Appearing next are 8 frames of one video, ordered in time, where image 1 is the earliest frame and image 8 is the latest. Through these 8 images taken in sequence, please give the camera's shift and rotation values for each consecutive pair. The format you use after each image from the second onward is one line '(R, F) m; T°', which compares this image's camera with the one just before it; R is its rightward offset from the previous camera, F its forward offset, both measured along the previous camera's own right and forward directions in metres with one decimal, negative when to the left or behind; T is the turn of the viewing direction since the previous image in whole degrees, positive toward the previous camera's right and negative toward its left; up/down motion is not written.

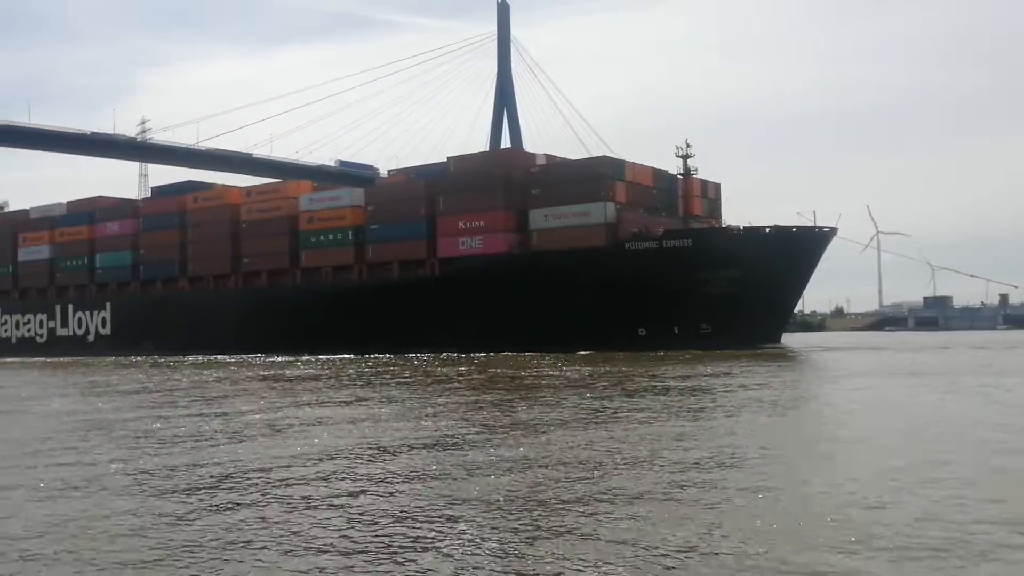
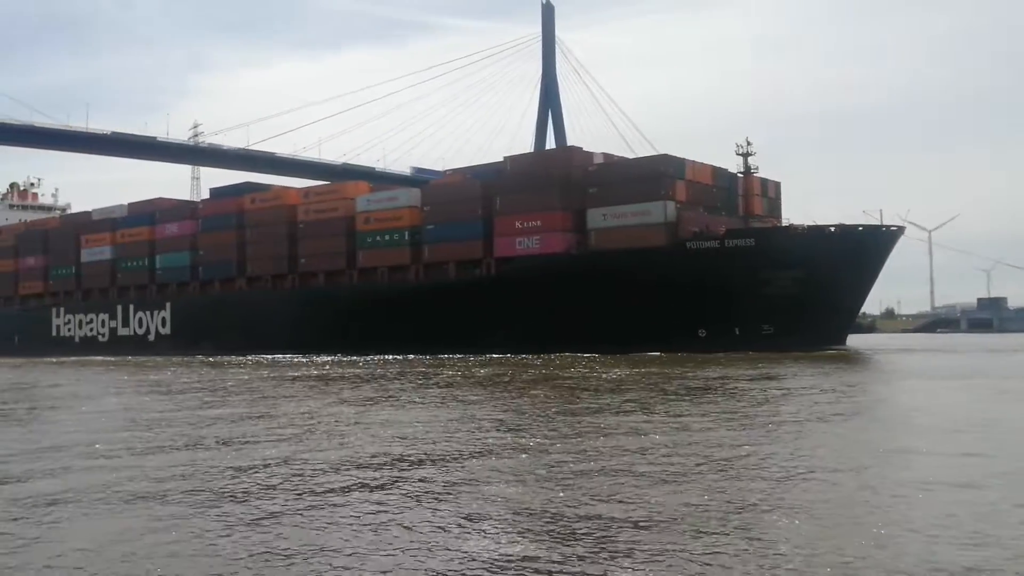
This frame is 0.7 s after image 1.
(-0.4, +0.2) m; -3°
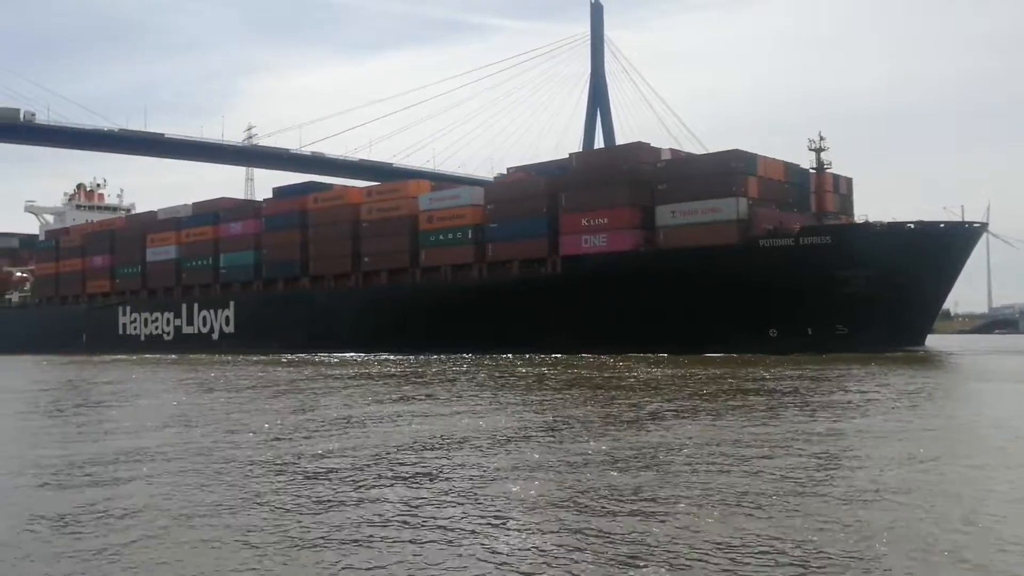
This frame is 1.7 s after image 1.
(-0.5, +0.3) m; -3°
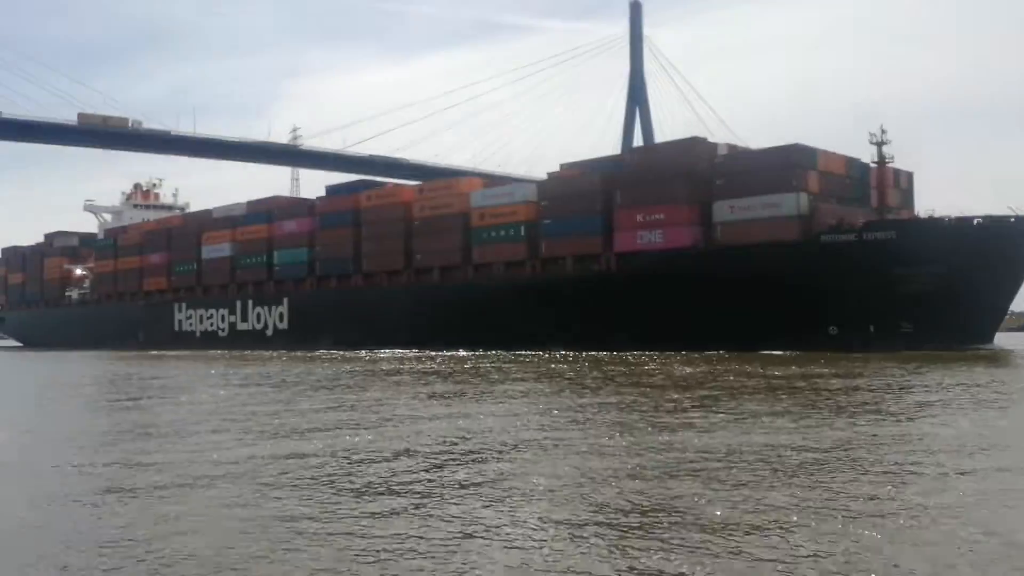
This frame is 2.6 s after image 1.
(-0.4, +0.1) m; -3°
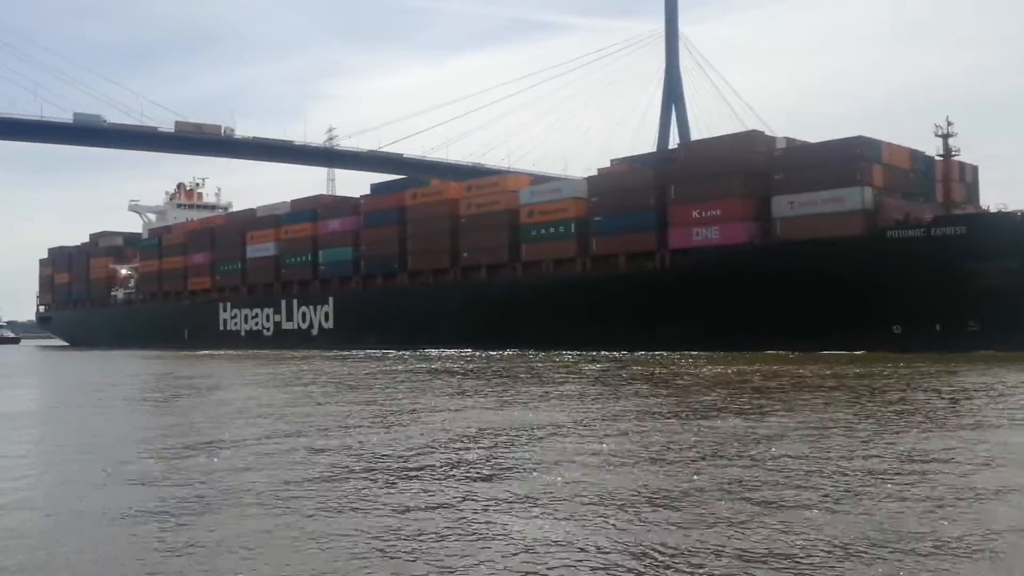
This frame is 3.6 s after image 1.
(-0.5, +0.4) m; -2°
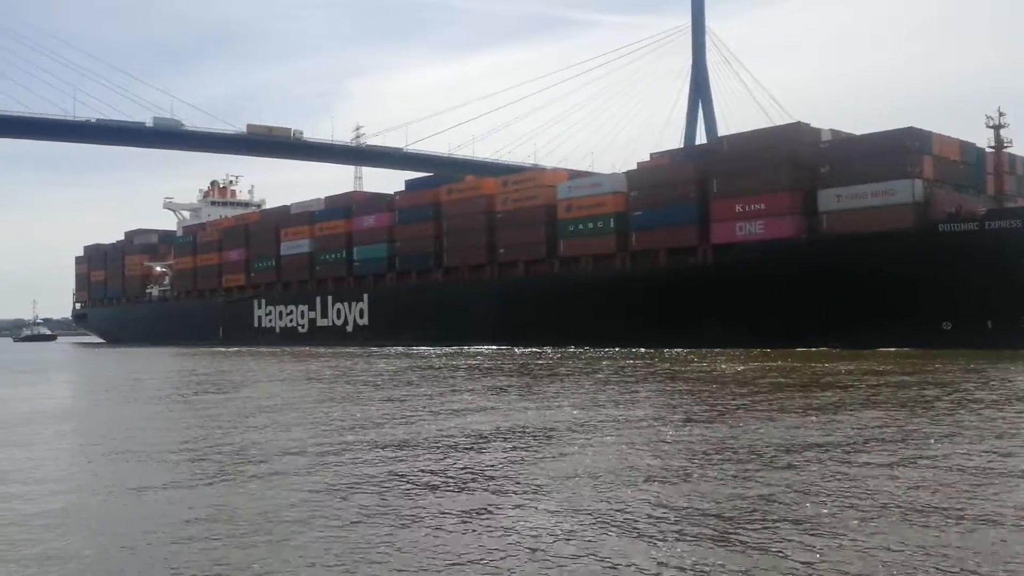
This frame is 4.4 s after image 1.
(-0.4, +0.3) m; -2°
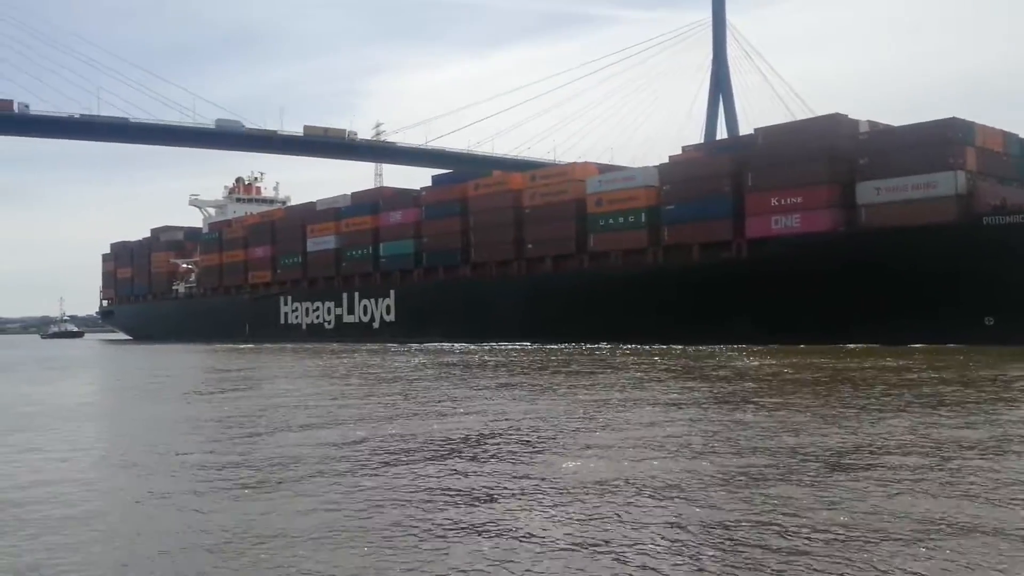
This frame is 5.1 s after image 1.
(-0.3, +0.3) m; -1°
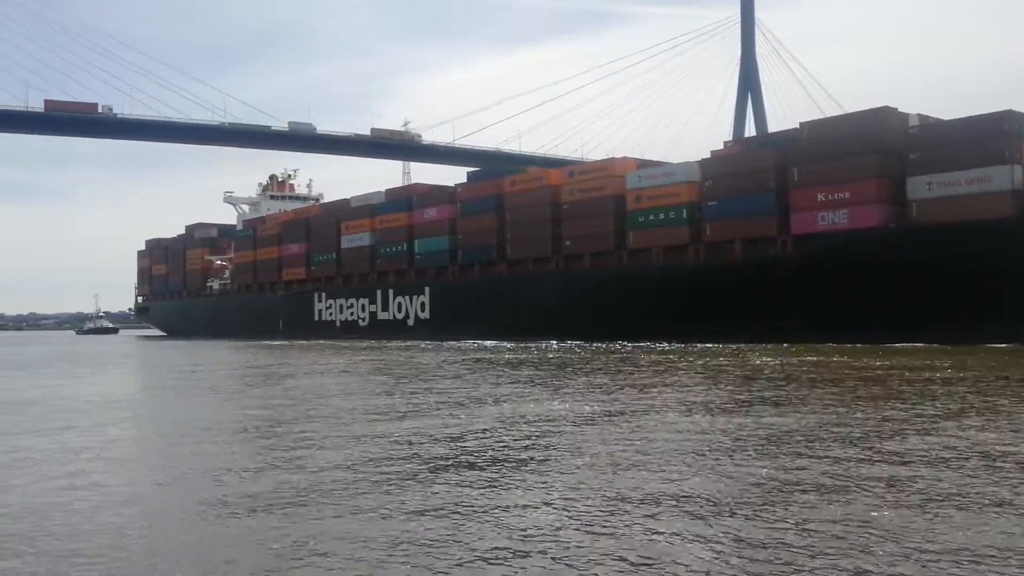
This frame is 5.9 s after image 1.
(-0.4, +0.3) m; -2°
